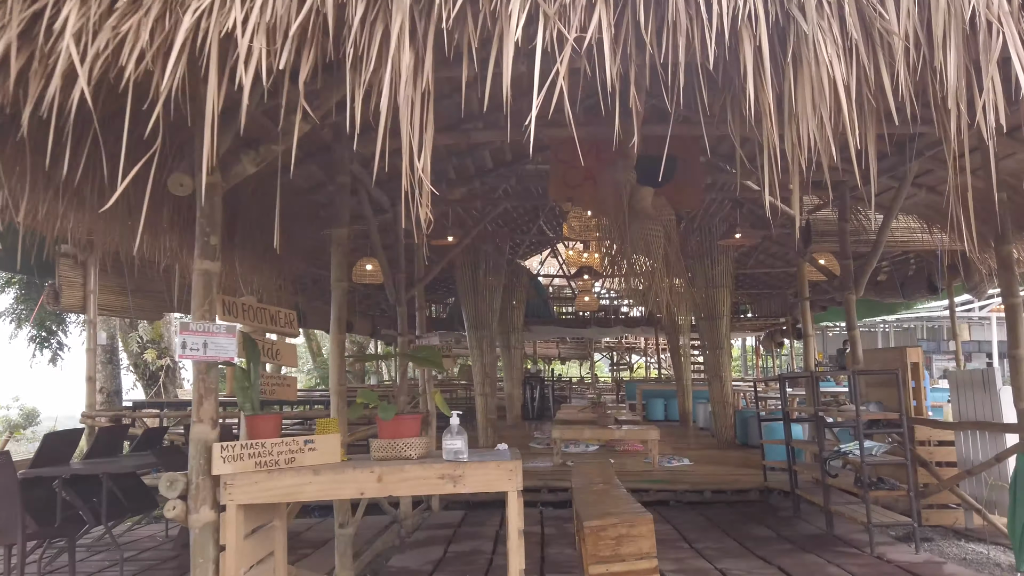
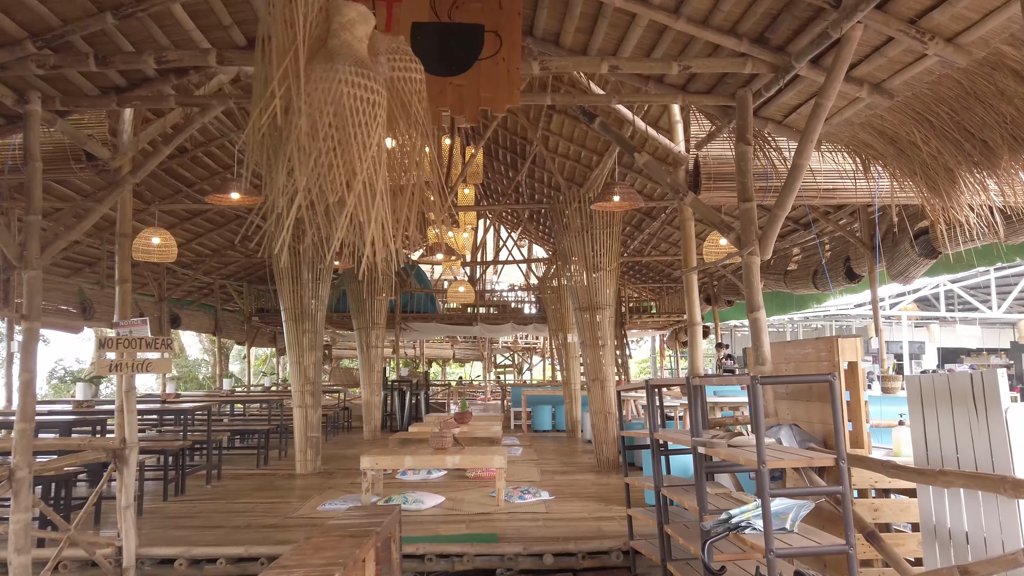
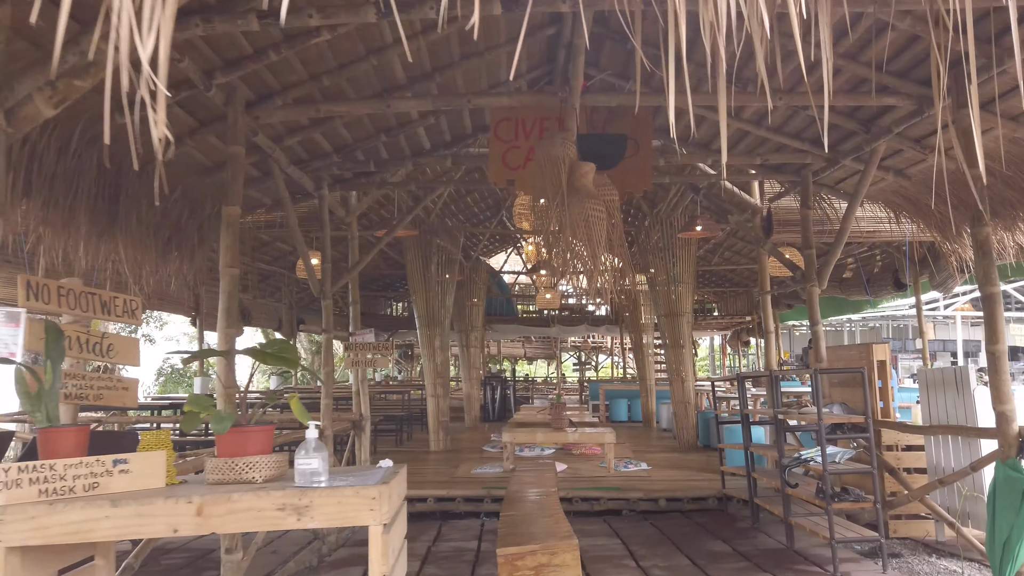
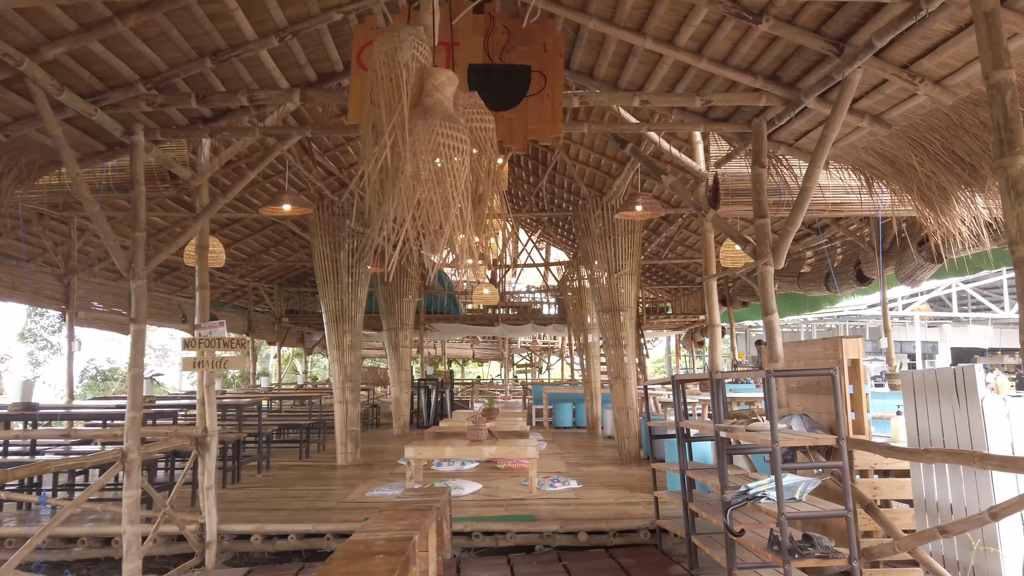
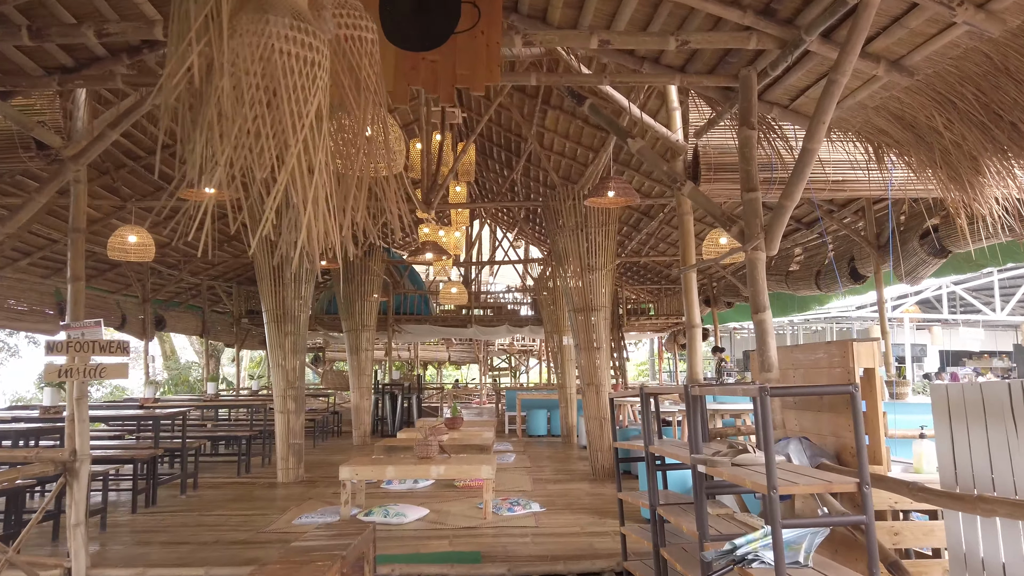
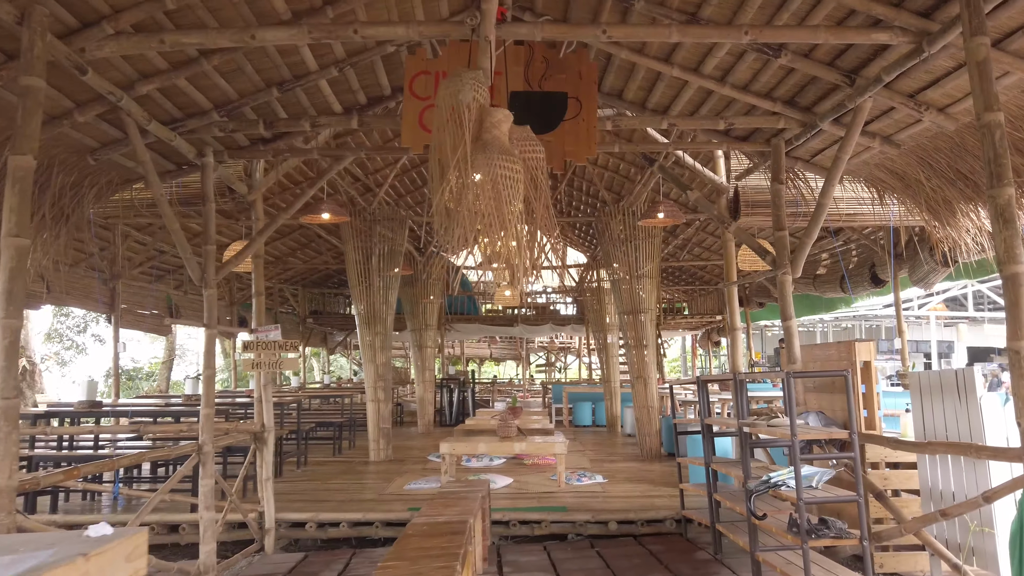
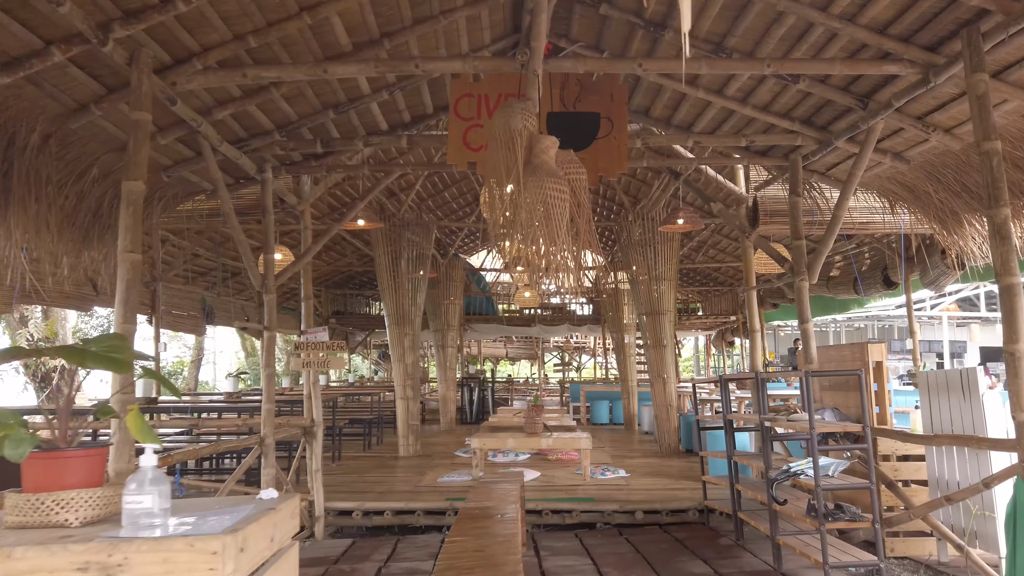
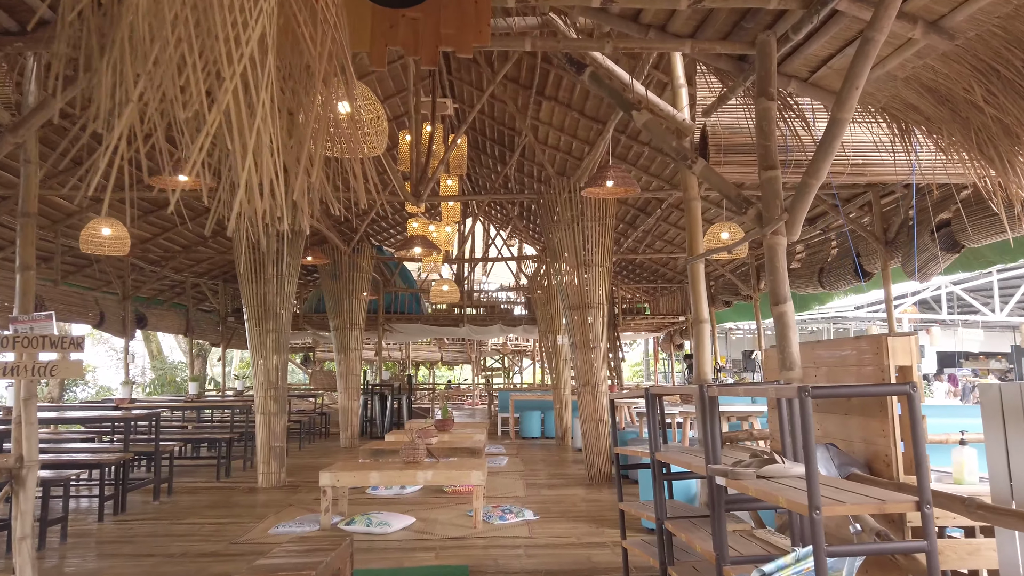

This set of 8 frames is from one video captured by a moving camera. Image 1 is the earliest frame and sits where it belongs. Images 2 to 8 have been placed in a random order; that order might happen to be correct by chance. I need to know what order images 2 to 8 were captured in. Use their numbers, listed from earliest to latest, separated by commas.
3, 7, 6, 4, 2, 5, 8
